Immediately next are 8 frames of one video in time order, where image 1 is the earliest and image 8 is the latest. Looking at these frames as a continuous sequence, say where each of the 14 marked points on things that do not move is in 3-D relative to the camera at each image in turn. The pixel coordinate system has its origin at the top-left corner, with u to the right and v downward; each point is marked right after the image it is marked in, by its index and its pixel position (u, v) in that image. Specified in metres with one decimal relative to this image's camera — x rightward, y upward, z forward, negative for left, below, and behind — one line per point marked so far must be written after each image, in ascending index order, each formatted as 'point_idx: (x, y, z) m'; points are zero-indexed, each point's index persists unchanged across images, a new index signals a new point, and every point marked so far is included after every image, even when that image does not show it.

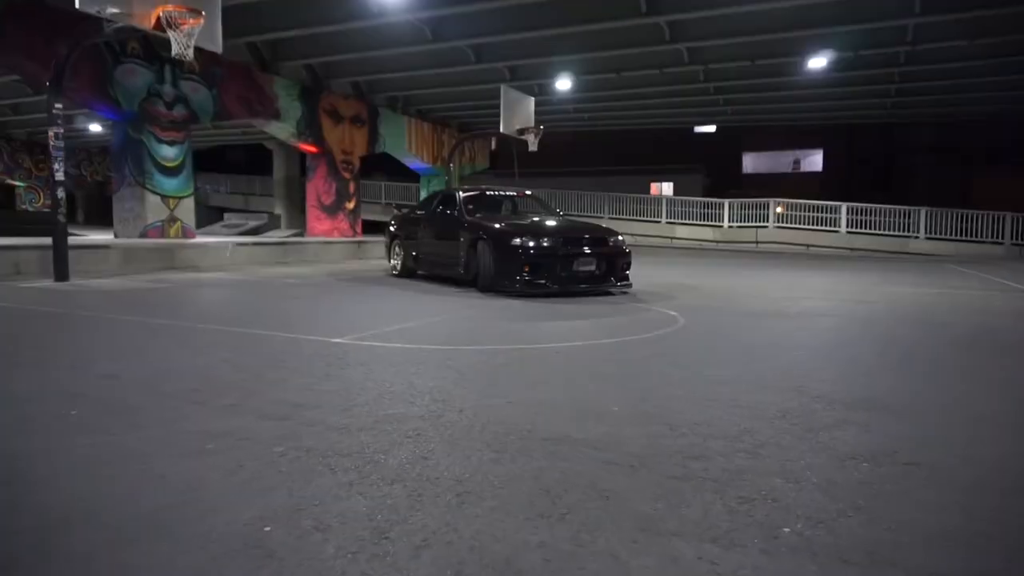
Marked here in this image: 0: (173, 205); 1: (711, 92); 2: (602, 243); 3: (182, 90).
0: (-7.1, +1.7, +14.9) m
1: (+5.4, +5.3, +19.5) m
2: (+1.1, +0.5, +8.2) m
3: (-6.8, +4.1, +14.7) m
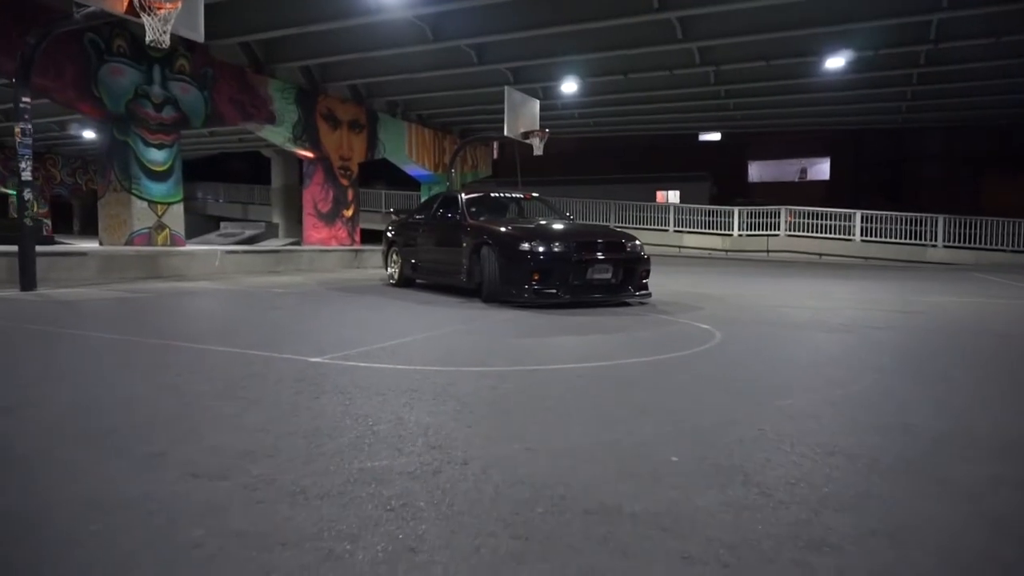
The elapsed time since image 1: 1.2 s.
0: (-7.0, +1.5, +14.2) m
1: (+5.5, +5.1, +18.9) m
2: (+1.1, +0.4, +7.5) m
3: (-6.7, +3.9, +14.1) m
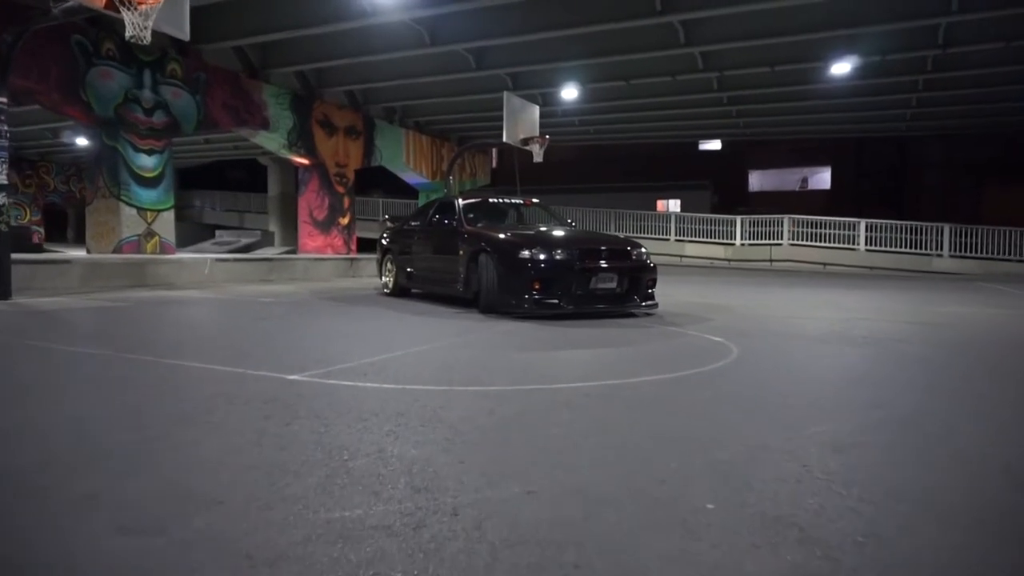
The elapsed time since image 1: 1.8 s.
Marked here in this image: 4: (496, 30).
0: (-7.0, +1.4, +13.8) m
1: (+5.5, +4.8, +18.6) m
2: (+1.1, +0.3, +7.1) m
3: (-6.7, +3.7, +13.7) m
4: (-0.3, +4.8, +13.2) m
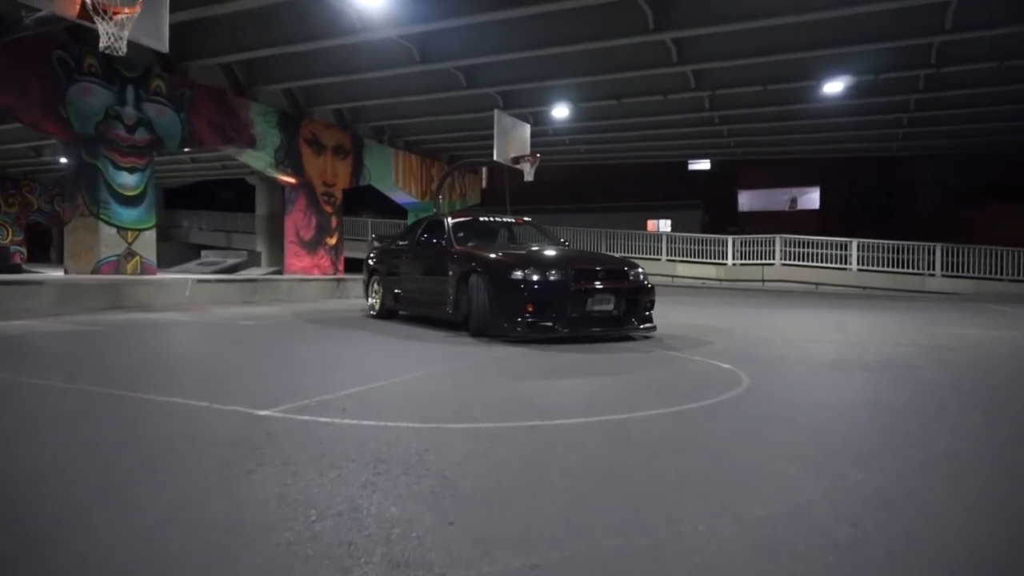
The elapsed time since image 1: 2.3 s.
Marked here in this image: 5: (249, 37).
0: (-7.2, +0.9, +13.5) m
1: (+5.3, +4.3, +18.5) m
2: (+1.0, +0.1, +6.9) m
3: (-6.9, +3.3, +13.4) m
4: (-0.5, +4.4, +13.0) m
5: (-4.8, +4.6, +13.0) m
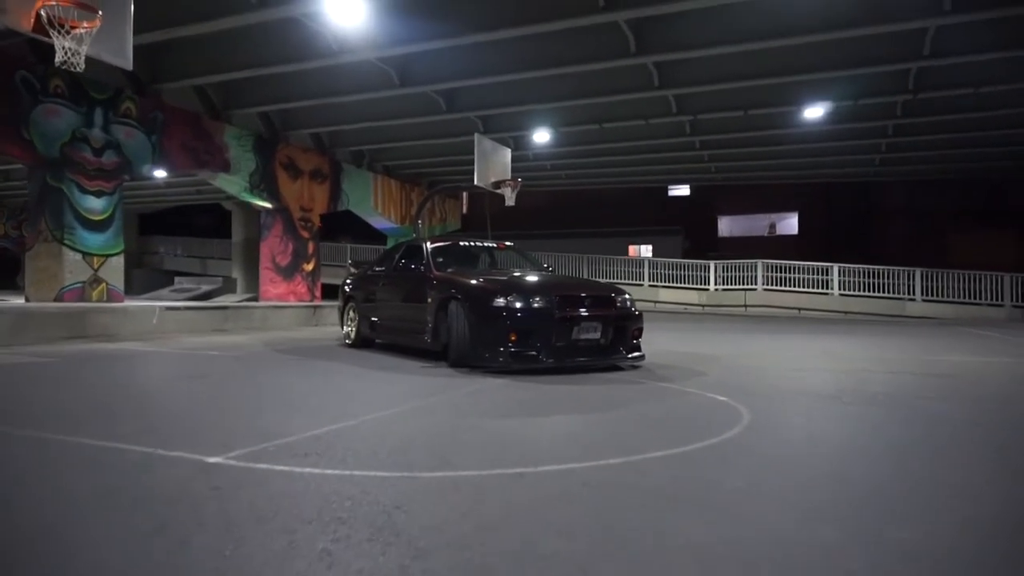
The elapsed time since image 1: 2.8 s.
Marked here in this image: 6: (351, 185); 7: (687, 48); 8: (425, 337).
0: (-7.5, +0.4, +13.0) m
1: (+4.7, +3.6, +18.5) m
2: (+0.9, -0.1, +6.6) m
3: (-7.3, +2.8, +13.0) m
4: (-0.8, +3.9, +12.8) m
5: (-5.1, +4.1, +12.7) m
6: (-4.5, +2.9, +19.8) m
7: (+2.8, +3.8, +11.4) m
8: (-0.9, -0.5, +7.4) m
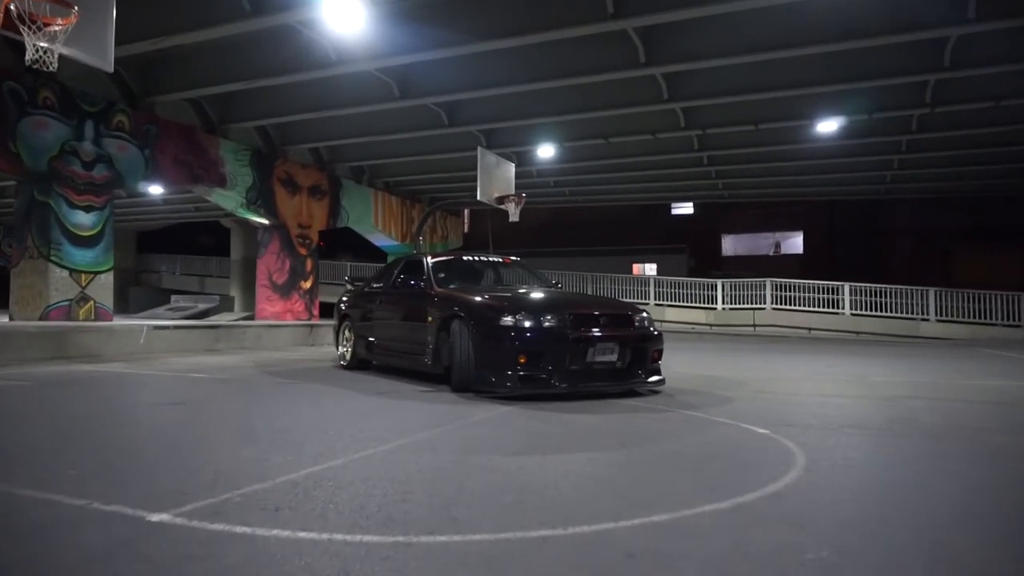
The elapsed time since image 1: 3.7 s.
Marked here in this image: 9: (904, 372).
0: (-7.5, +0.1, +12.5) m
1: (+4.8, +3.1, +18.0) m
2: (+0.9, -0.3, +6.1) m
3: (-7.2, +2.5, +12.6) m
4: (-0.7, +3.6, +12.4) m
5: (-5.1, +3.8, +12.3) m
6: (-4.4, +2.4, +19.4) m
7: (+2.9, +3.5, +11.0) m
8: (-0.8, -0.7, +6.9) m
9: (+5.1, -1.1, +9.3) m
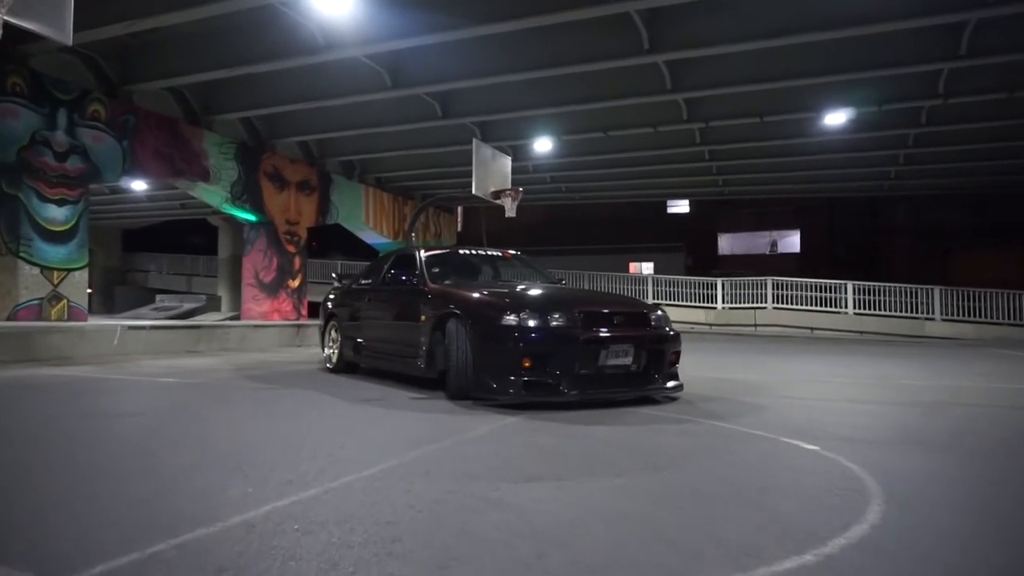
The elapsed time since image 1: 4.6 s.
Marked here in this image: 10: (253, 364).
0: (-7.5, +0.1, +11.9) m
1: (+4.7, +3.2, +17.5) m
2: (+1.0, -0.3, +5.5) m
3: (-7.3, +2.5, +12.0) m
4: (-0.8, +3.6, +11.9) m
5: (-5.1, +3.8, +11.7) m
6: (-4.5, +2.4, +18.8) m
7: (+2.8, +3.6, +10.5) m
8: (-0.8, -0.6, +6.3) m
9: (+5.1, -1.0, +8.8) m
10: (-3.2, -0.9, +8.8) m
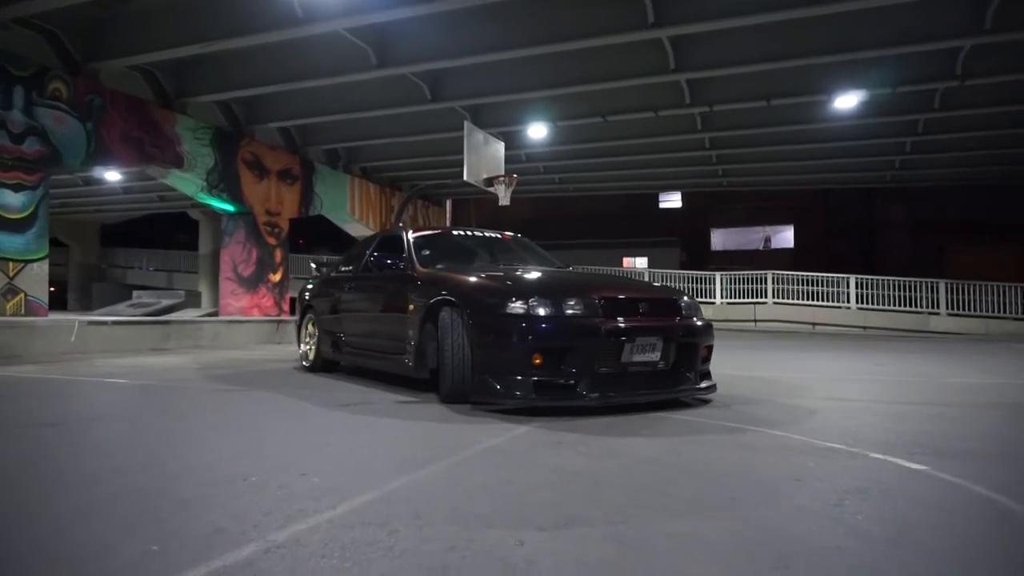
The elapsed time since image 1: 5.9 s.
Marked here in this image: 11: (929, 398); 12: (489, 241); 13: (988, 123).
0: (-7.6, +0.3, +11.0) m
1: (+4.5, +3.3, +16.8) m
2: (+1.0, -0.2, +4.7) m
3: (-7.3, +2.6, +11.1) m
4: (-0.9, +3.8, +11.1) m
5: (-5.2, +3.9, +10.8) m
6: (-4.7, +2.5, +17.9) m
7: (+2.8, +3.7, +9.7) m
8: (-0.8, -0.5, +5.5) m
9: (+5.1, -0.9, +8.1) m
10: (-3.2, -0.8, +8.0) m
11: (+3.1, -0.8, +5.4) m
12: (-0.2, +0.4, +6.5) m
13: (+9.9, +3.4, +14.8) m
